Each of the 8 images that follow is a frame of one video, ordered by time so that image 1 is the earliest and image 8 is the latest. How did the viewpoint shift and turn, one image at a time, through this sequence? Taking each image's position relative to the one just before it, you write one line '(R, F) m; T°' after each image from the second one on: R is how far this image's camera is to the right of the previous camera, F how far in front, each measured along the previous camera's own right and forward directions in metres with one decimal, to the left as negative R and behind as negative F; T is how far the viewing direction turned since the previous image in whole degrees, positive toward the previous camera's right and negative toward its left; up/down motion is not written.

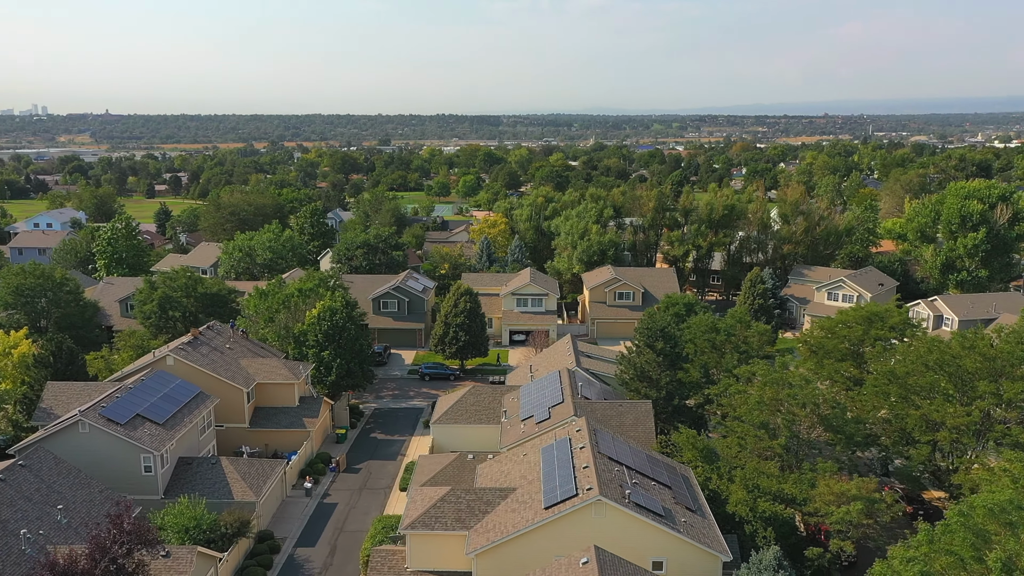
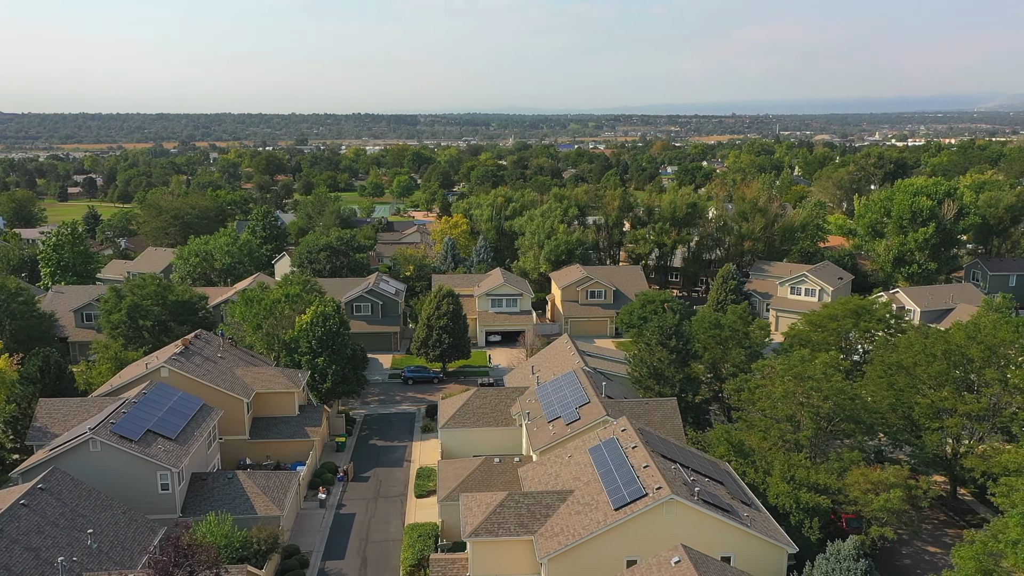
(-3.2, +0.3) m; +6°
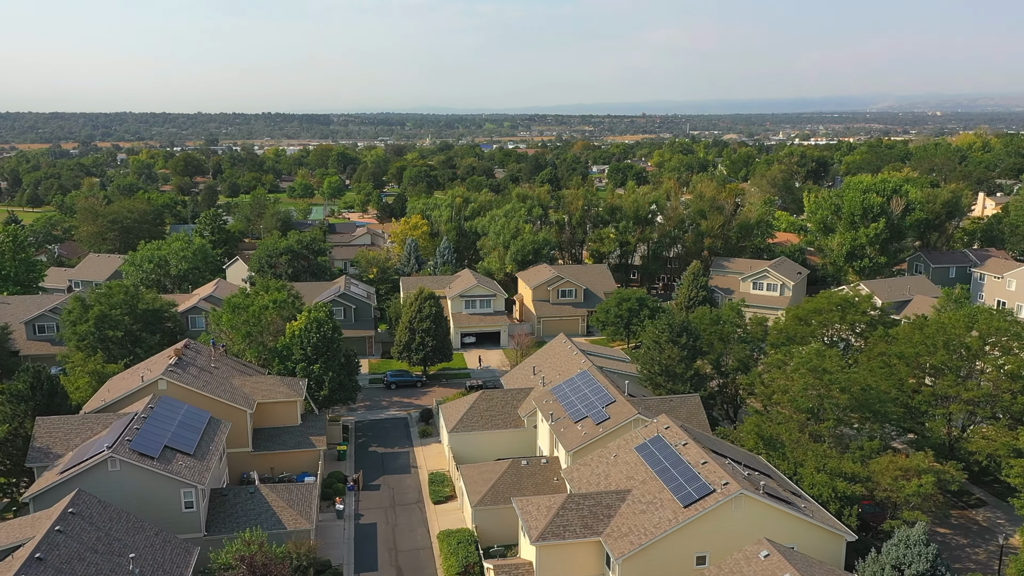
(-3.3, +0.3) m; +6°
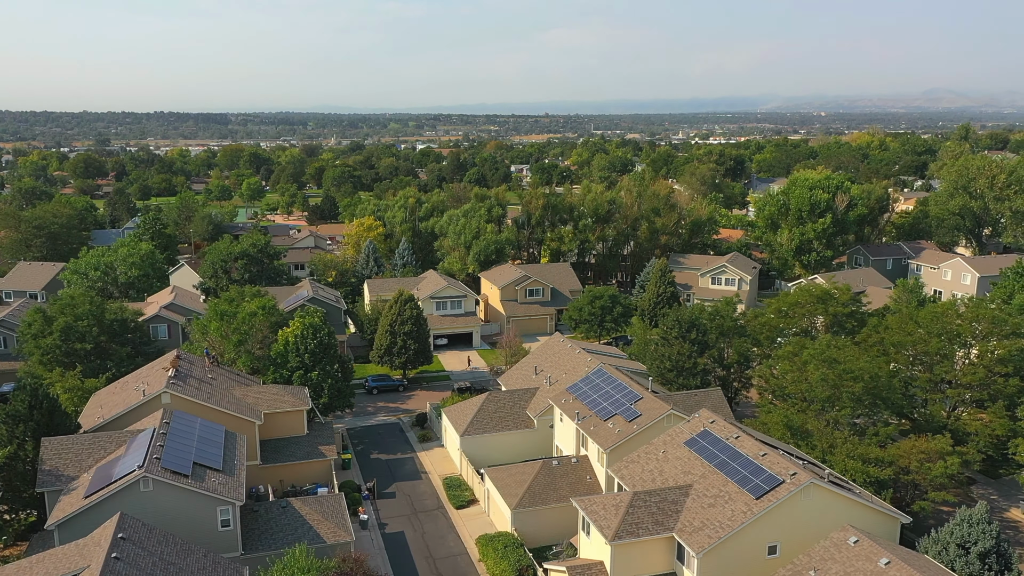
(-3.7, +0.4) m; +6°
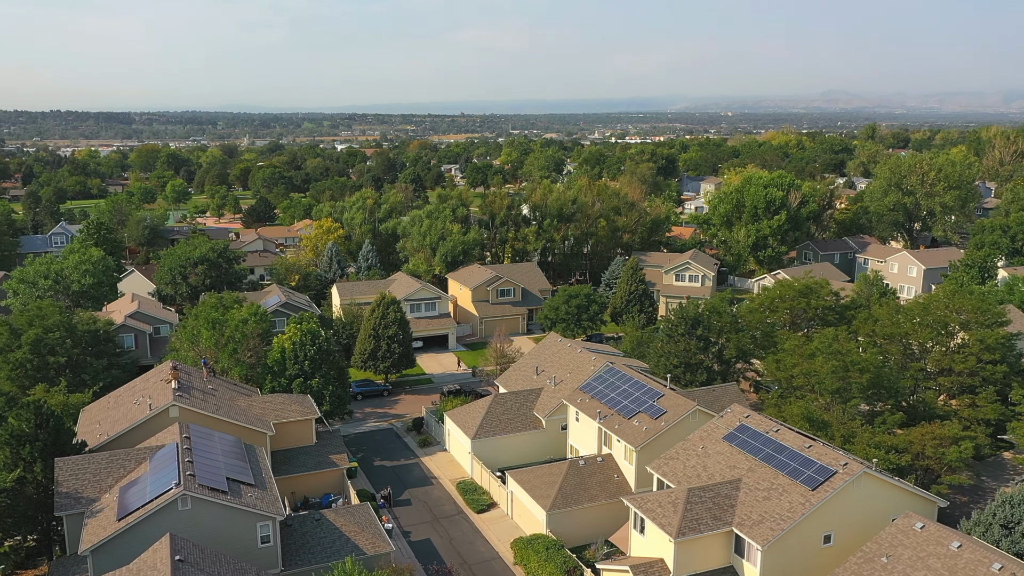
(-3.2, +0.3) m; +6°
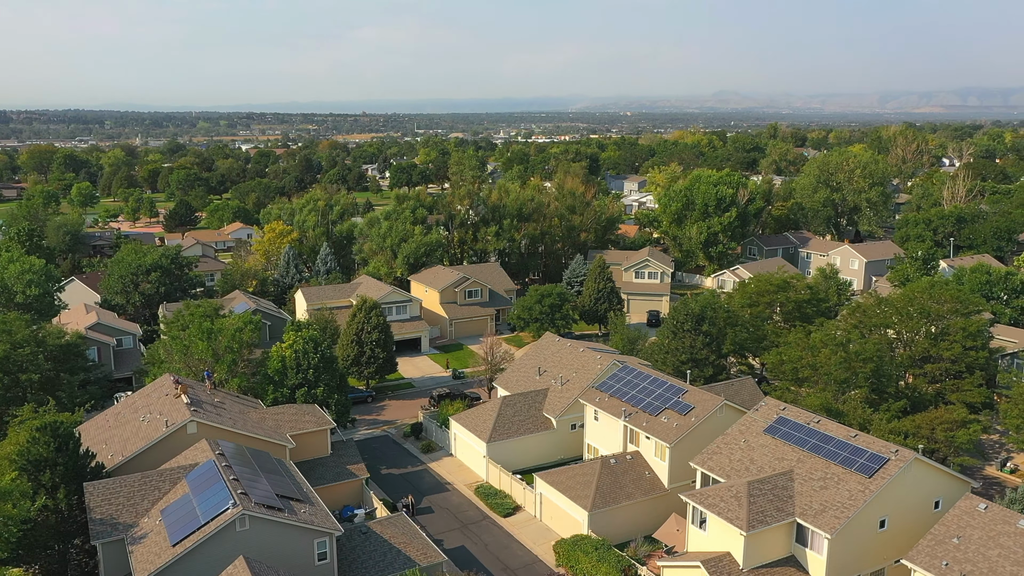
(-3.7, +0.4) m; +6°
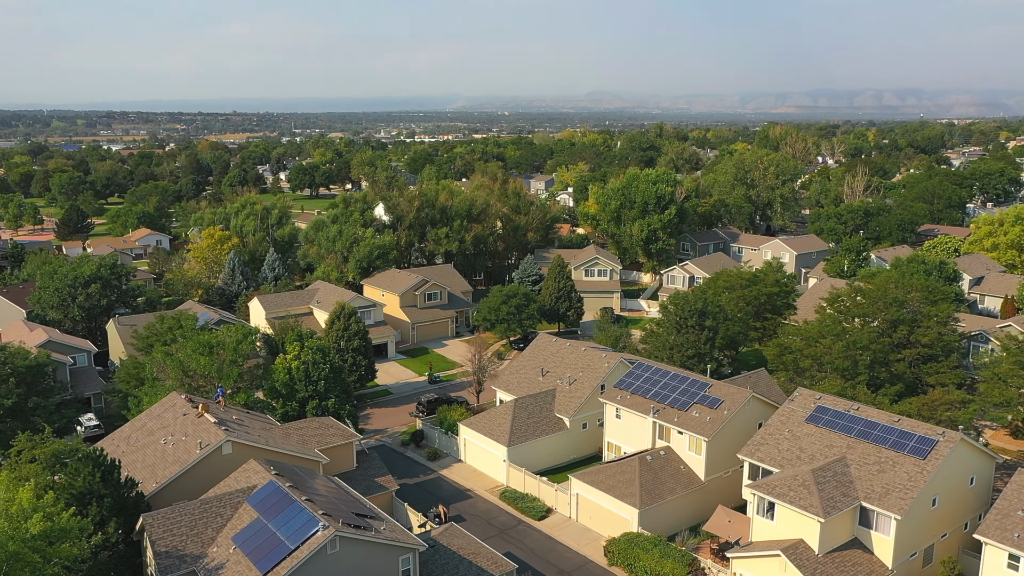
(-4.7, +0.5) m; +8°
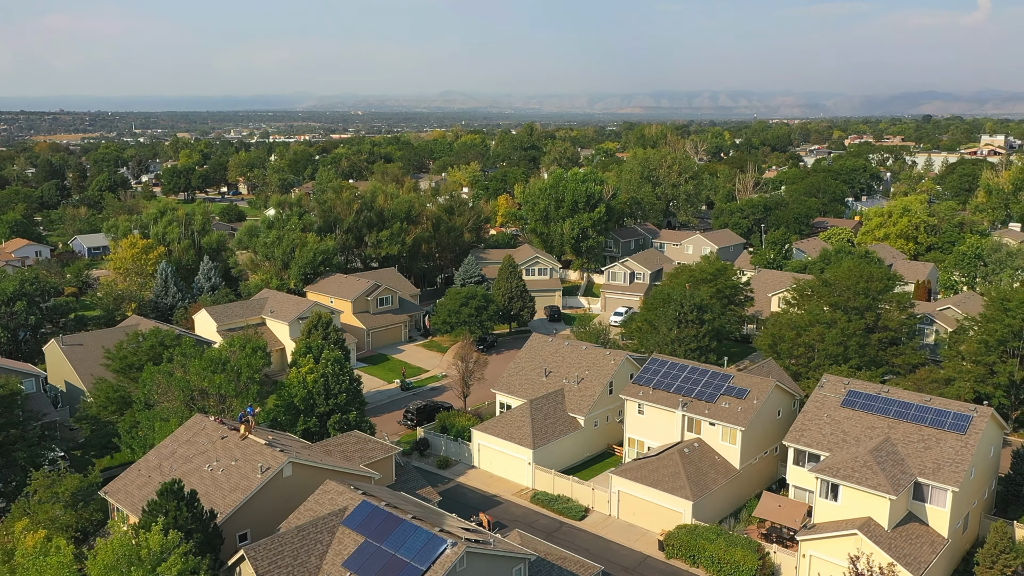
(-5.5, +0.7) m; +10°
